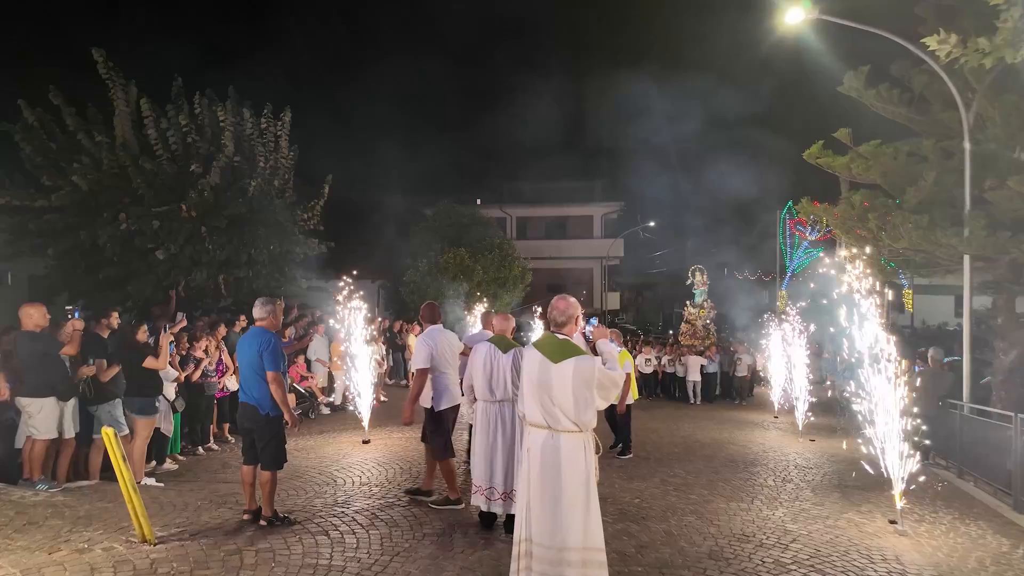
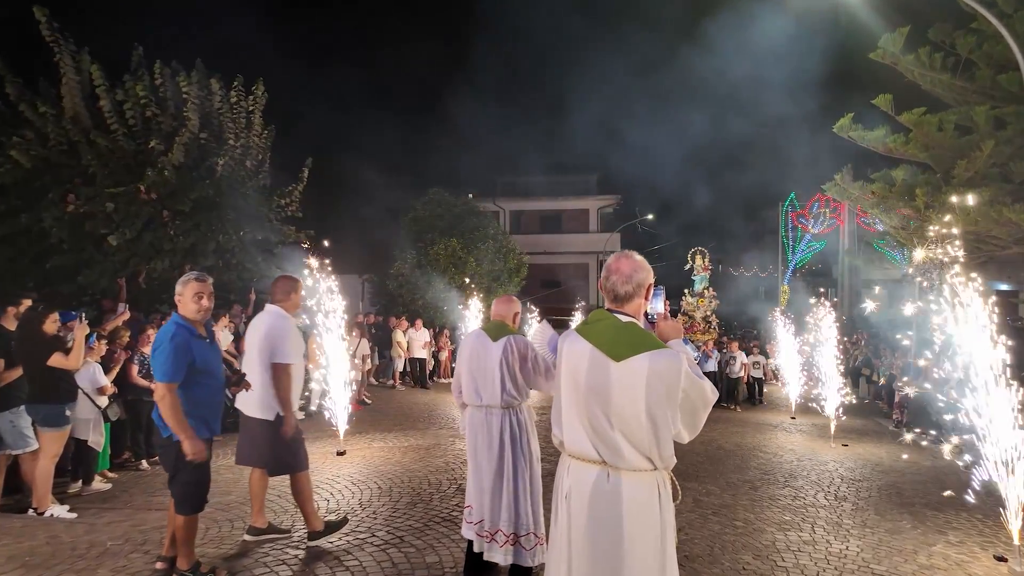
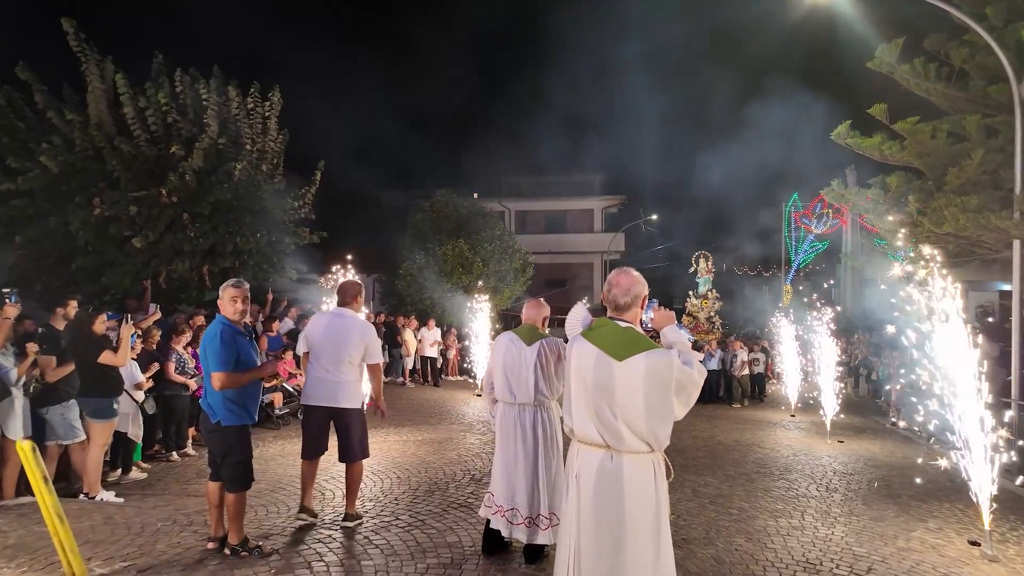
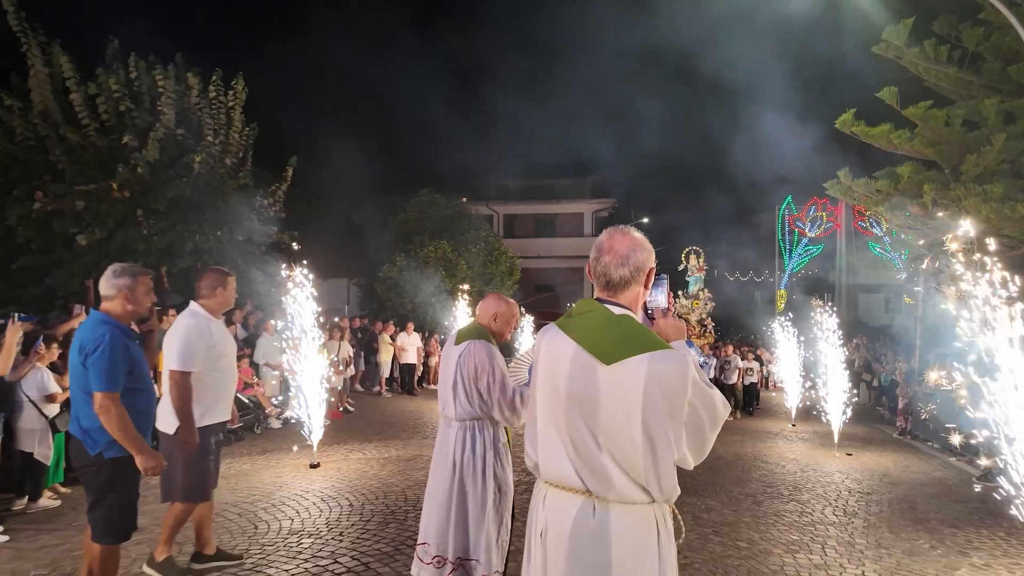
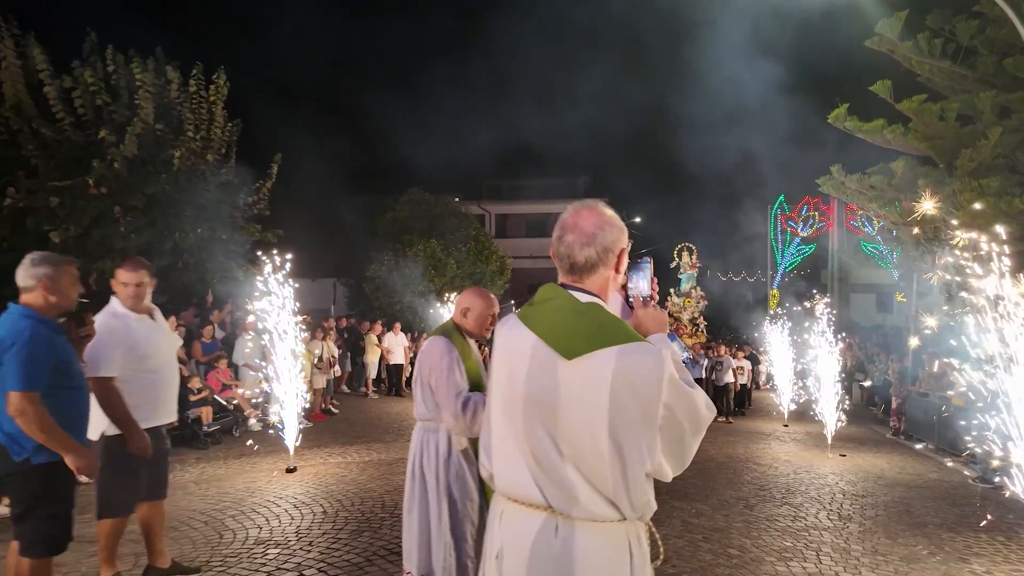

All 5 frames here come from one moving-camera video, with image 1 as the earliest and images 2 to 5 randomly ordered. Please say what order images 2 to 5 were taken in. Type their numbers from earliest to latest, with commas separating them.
3, 2, 4, 5
